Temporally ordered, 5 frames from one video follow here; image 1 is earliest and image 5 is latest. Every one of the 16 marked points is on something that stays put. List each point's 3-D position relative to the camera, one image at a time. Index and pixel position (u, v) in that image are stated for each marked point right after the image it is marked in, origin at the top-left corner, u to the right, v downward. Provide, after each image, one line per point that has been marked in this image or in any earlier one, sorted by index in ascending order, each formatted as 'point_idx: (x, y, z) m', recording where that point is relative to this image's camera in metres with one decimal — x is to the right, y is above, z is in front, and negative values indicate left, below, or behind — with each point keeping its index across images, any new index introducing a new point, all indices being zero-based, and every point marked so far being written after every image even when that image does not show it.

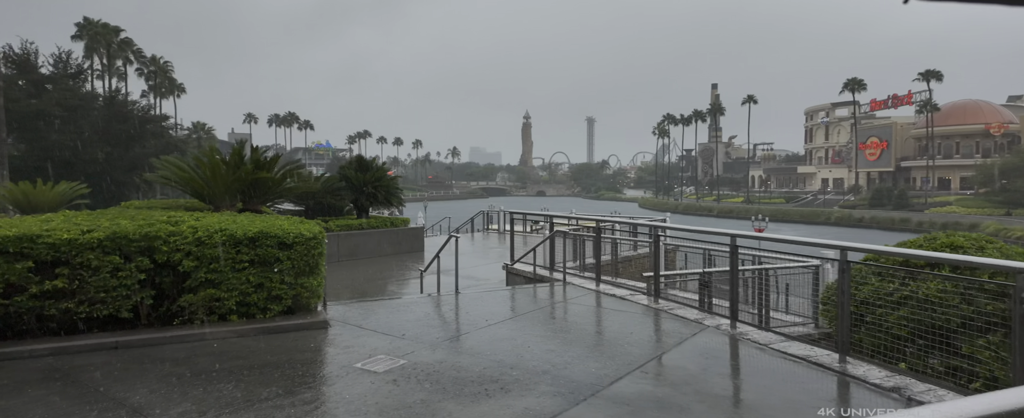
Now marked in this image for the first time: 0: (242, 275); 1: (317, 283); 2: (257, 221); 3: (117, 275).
0: (-2.4, -0.6, +5.3) m
1: (-1.8, -0.7, +5.7) m
2: (-2.4, -0.1, +5.7) m
3: (-3.4, -0.6, +5.1) m
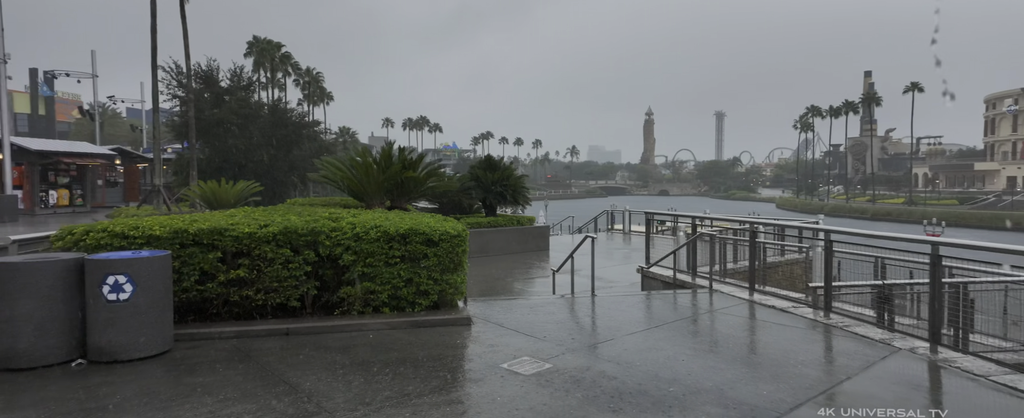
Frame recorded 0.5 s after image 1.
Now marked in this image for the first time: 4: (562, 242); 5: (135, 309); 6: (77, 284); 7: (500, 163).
0: (-1.1, -0.6, +5.6) m
1: (-0.5, -0.7, +5.8) m
2: (-1.0, -0.1, +5.9) m
3: (-2.1, -0.5, +5.6) m
4: (+1.4, -1.0, +18.5) m
5: (-3.0, -0.8, +4.8) m
6: (-3.5, -0.6, +4.9) m
7: (-0.5, +1.3, +16.0) m
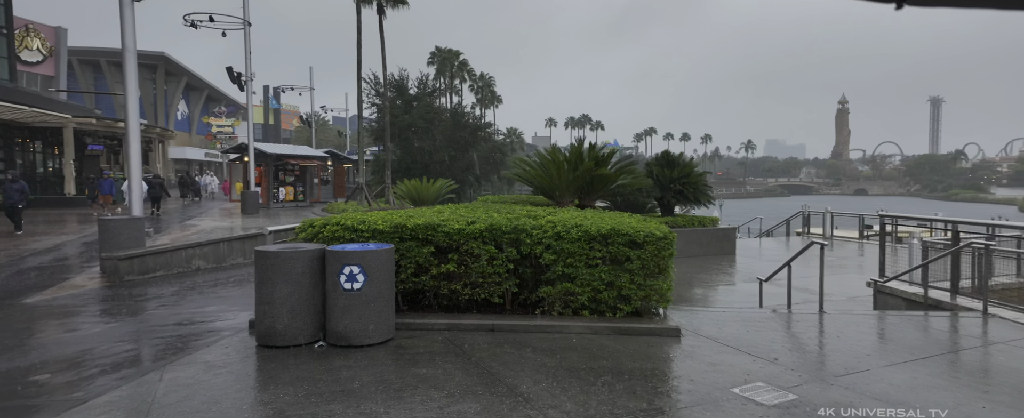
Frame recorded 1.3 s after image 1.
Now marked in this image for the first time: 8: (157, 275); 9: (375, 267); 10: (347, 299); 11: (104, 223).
0: (+0.8, -0.6, +5.4) m
1: (+1.4, -0.7, +5.4) m
2: (+0.9, -0.1, +5.7) m
3: (-0.2, -0.5, +5.7) m
4: (+6.9, -1.1, +17.1) m
5: (-1.3, -0.8, +5.2) m
6: (-1.8, -0.6, +5.4) m
7: (+4.4, +1.3, +15.2) m
8: (-6.2, -1.1, +10.3) m
9: (-1.2, -0.5, +5.2) m
10: (-1.4, -0.8, +5.2) m
11: (-6.9, -0.2, +10.1) m
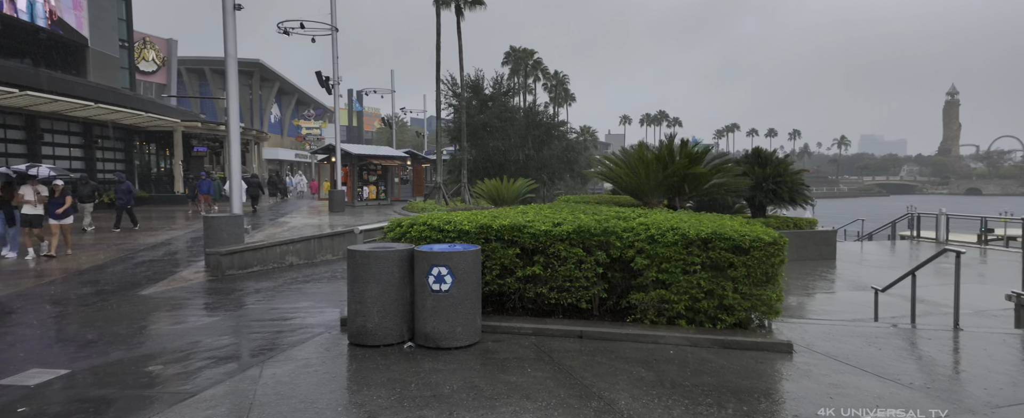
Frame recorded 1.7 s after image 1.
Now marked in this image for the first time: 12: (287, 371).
0: (+1.6, -0.6, +5.1) m
1: (+2.2, -0.7, +5.0) m
2: (+1.8, -0.1, +5.4) m
3: (+0.6, -0.5, +5.5) m
4: (+9.1, -1.1, +15.9) m
5: (-0.5, -0.8, +5.1) m
6: (-1.0, -0.6, +5.4) m
7: (+6.4, +1.3, +14.4) m
8: (-4.7, -1.1, +10.8) m
9: (-0.4, -0.5, +5.1) m
10: (-0.7, -0.8, +5.1) m
11: (-5.5, -0.2, +10.7) m
12: (-1.8, -1.3, +4.7) m
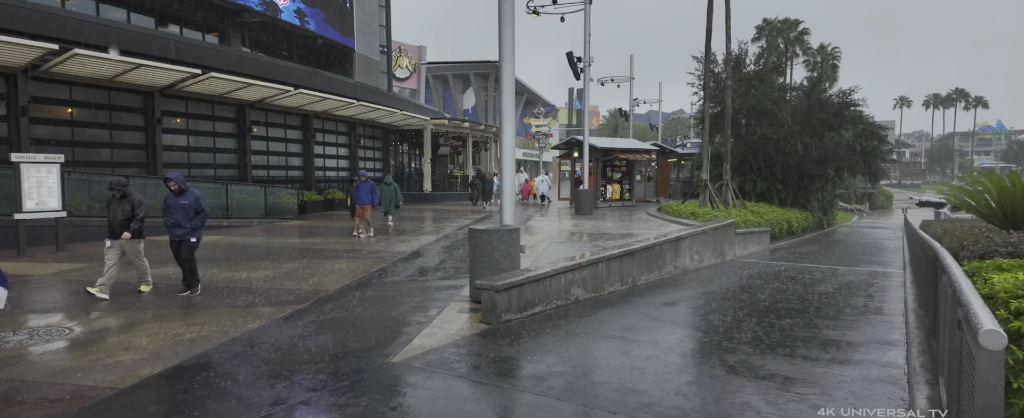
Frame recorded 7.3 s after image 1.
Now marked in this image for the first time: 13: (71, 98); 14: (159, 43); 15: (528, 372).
0: (+4.1, -0.9, -0.4) m
1: (+4.7, -1.0, -0.7) m
2: (+4.4, -0.4, -0.2) m
3: (+3.4, -0.8, +0.3) m
4: (+15.0, -1.5, +7.0) m
5: (+2.2, -1.0, +0.4) m
6: (+1.9, -0.8, +0.8) m
7: (+12.0, +0.9, +6.6) m
8: (+0.3, -1.3, +7.3) m
9: (+2.3, -0.8, +0.4) m
10: (+2.0, -1.0, +0.5) m
11: (-0.4, -0.3, +7.4) m
12: (+0.8, -1.5, +0.5) m
13: (-12.0, +3.0, +16.1) m
14: (-10.4, +4.9, +17.3) m
15: (+0.1, -1.4, +5.1) m
